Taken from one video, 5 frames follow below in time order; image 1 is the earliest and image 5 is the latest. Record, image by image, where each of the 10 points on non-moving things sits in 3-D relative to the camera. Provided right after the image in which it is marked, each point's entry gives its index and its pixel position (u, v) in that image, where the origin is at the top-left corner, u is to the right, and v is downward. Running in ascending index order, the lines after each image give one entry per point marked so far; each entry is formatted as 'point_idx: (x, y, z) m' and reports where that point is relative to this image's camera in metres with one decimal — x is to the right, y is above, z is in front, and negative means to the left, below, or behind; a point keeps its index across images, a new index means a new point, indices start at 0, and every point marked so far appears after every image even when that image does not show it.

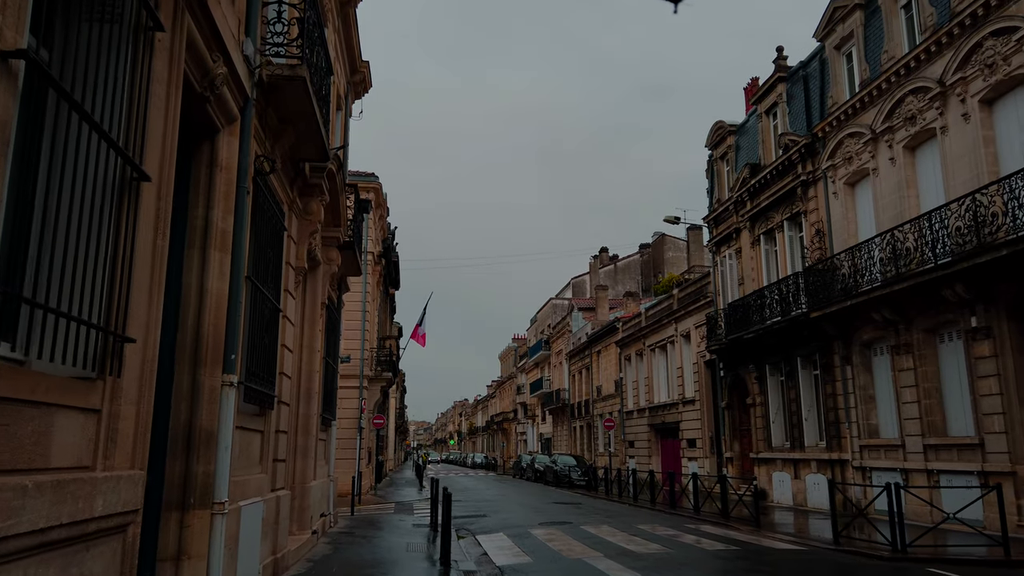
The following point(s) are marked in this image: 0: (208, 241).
0: (-2.3, +0.4, +6.0) m
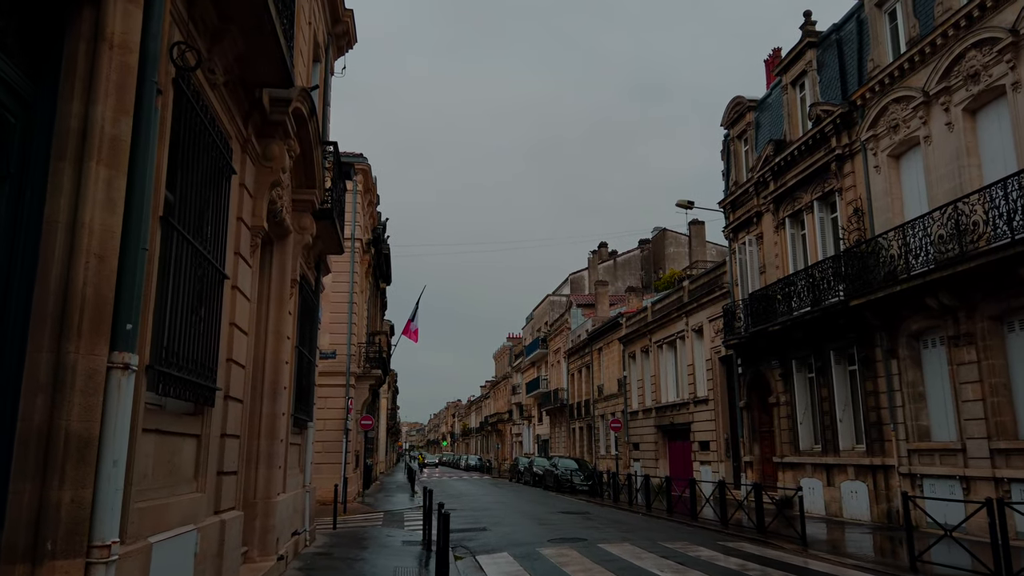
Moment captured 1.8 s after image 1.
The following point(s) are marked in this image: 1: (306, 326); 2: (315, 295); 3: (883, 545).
0: (-2.1, +0.7, +4.0) m
1: (-3.0, -0.6, +11.6) m
2: (-3.1, -0.1, +12.7) m
3: (+6.5, -4.5, +14.0) m
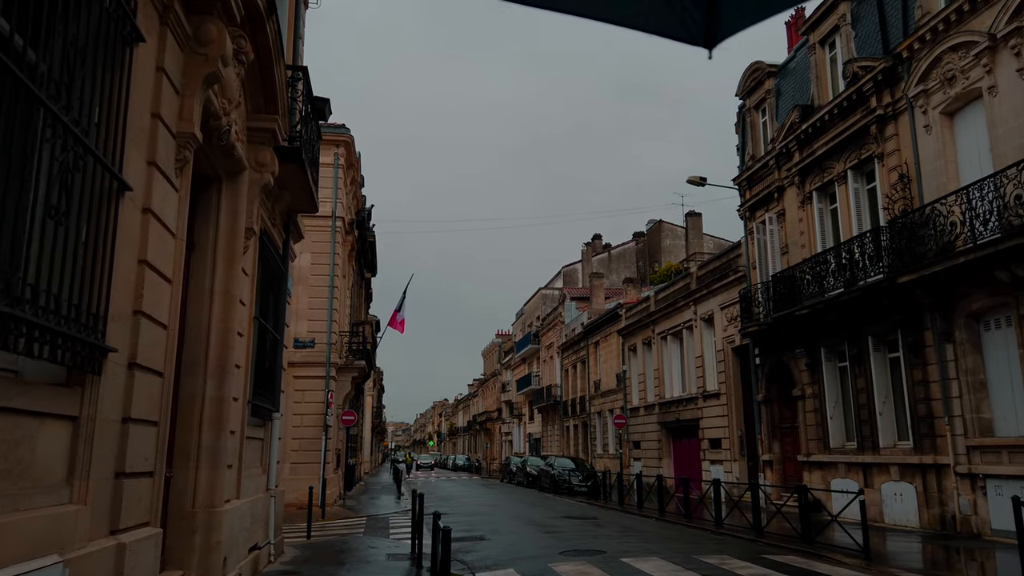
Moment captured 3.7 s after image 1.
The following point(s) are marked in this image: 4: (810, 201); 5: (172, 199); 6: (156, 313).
0: (-1.9, +1.2, +2.0) m
1: (-2.9, -0.1, +9.6) m
2: (-3.1, +0.4, +10.6) m
3: (+6.5, -4.0, +12.1) m
4: (+6.9, +2.0, +18.3) m
5: (-2.3, +0.6, +5.4) m
6: (-2.3, -0.1, +5.1) m
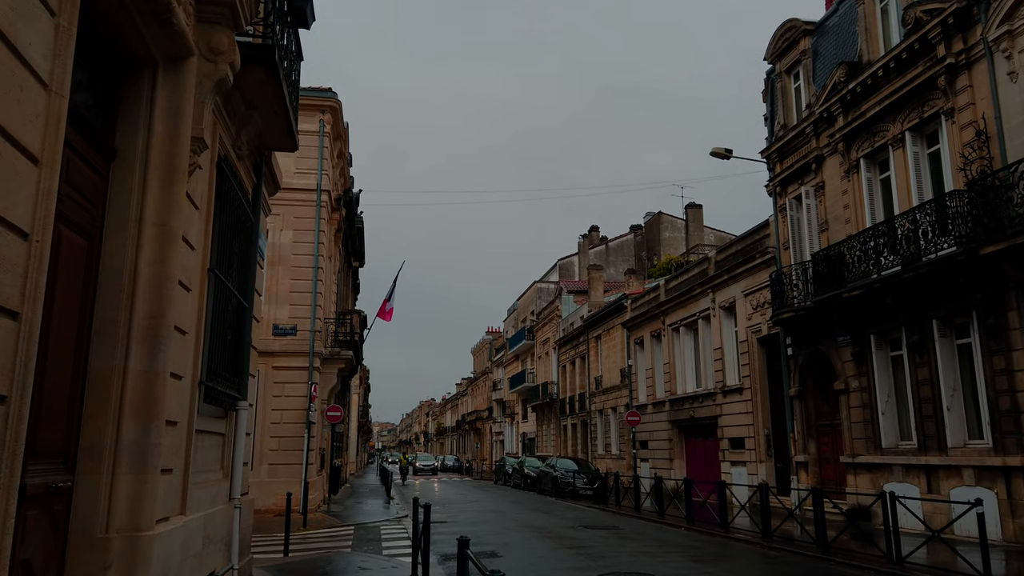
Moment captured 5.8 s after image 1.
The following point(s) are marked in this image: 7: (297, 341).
0: (-1.4, +1.6, -0.2) m
1: (-2.6, +0.4, +7.4) m
2: (-2.7, +0.8, +8.4) m
3: (+6.8, -3.6, +10.0) m
4: (+7.1, +2.4, +16.3) m
5: (-1.9, +1.1, +3.2) m
6: (-1.9, +0.3, +2.9) m
7: (-5.2, -1.3, +19.2) m
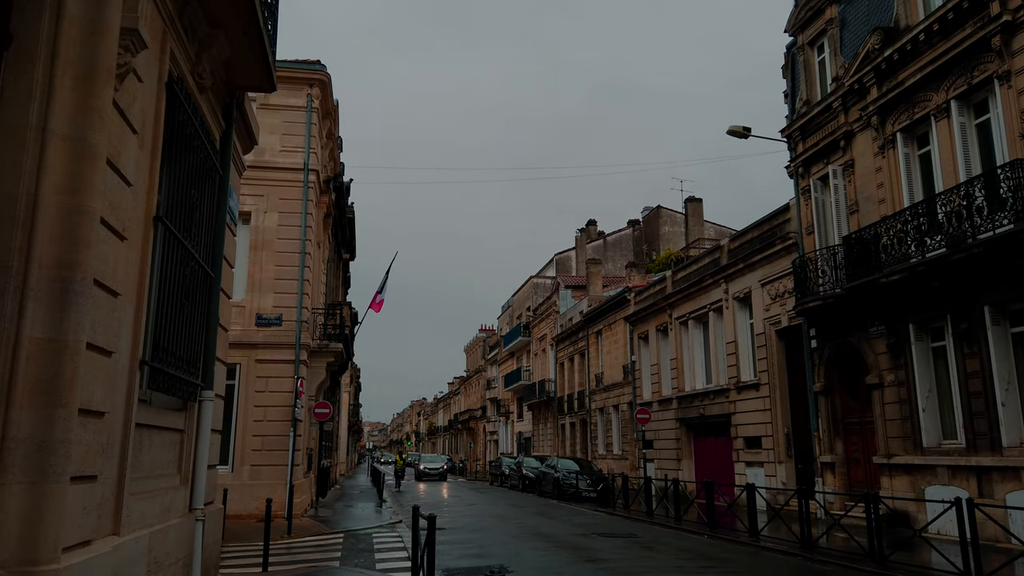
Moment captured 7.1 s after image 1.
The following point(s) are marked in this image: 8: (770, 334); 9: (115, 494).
0: (-1.2, +1.9, -1.6) m
1: (-2.4, +0.7, +5.9) m
2: (-2.6, +1.1, +7.0) m
3: (+6.9, -3.4, +8.7) m
4: (+7.2, +2.7, +15.0) m
5: (-1.6, +1.4, +1.8) m
6: (-1.6, +0.6, +1.5) m
7: (-5.1, -1.0, +17.8) m
8: (+6.3, -1.1, +19.4) m
9: (-2.2, -1.2, +4.4) m
